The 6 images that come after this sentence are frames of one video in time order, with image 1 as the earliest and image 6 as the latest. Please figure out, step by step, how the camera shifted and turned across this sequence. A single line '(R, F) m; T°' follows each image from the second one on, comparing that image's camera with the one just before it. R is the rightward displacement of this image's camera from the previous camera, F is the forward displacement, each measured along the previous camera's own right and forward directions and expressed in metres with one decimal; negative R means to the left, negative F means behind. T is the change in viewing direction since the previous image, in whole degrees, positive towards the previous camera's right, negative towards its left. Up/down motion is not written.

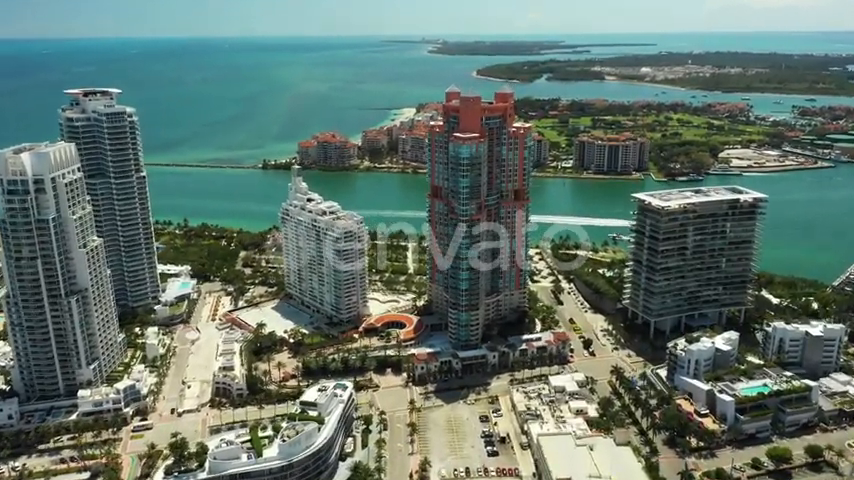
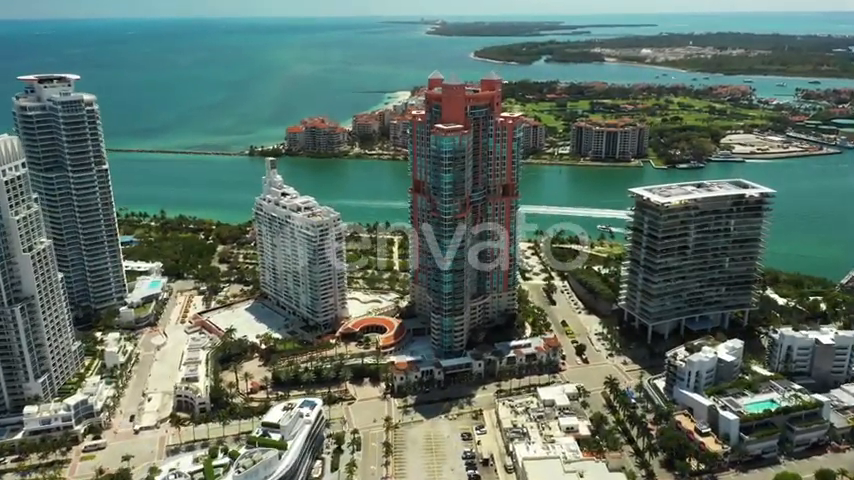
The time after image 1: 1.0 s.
(+2.2, +6.3) m; 0°
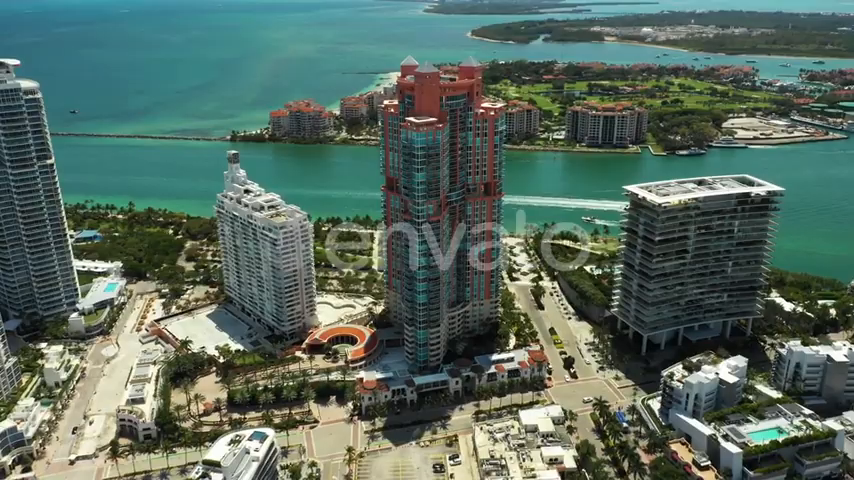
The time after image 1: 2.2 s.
(+2.8, +7.5) m; 0°
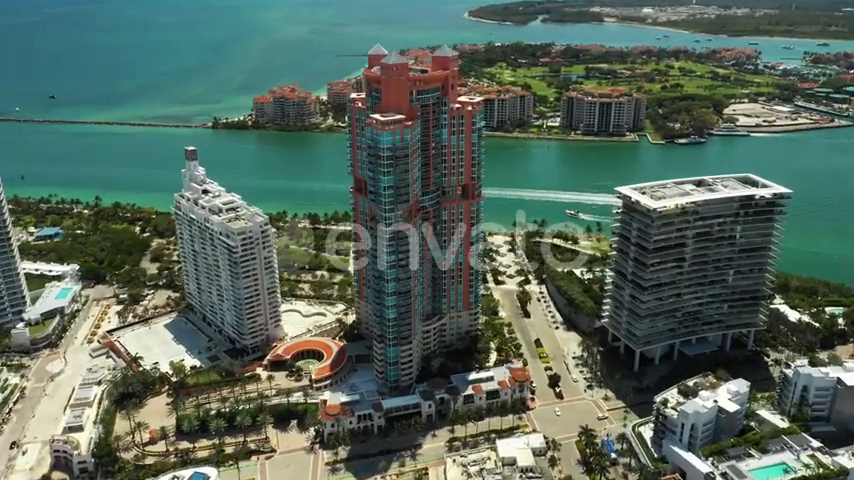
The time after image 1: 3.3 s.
(+2.8, +6.8) m; 0°
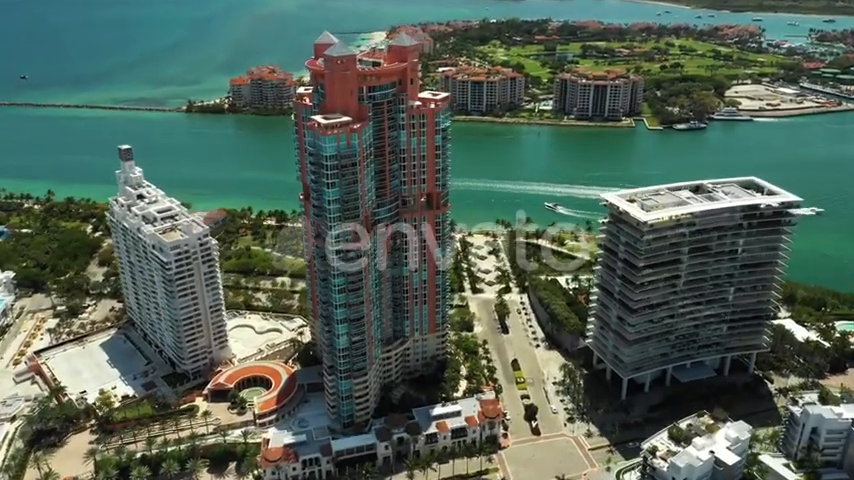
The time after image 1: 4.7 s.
(+3.6, +8.5) m; 0°
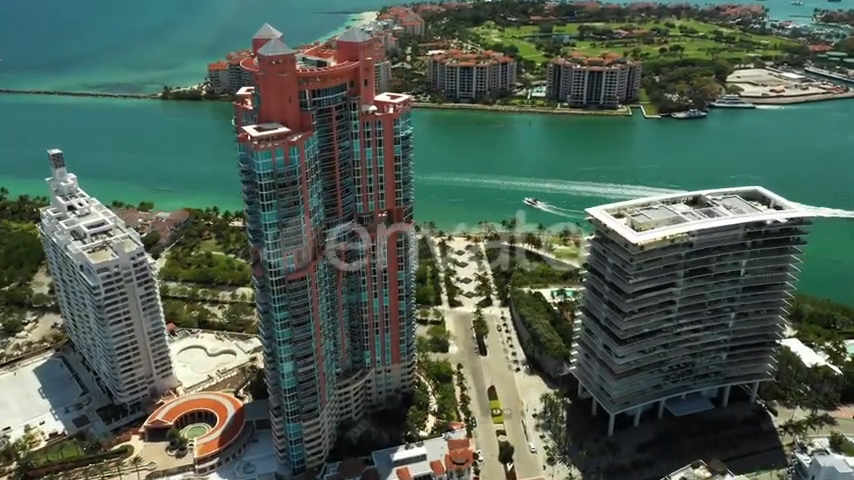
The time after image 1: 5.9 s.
(+3.0, +7.2) m; 0°
